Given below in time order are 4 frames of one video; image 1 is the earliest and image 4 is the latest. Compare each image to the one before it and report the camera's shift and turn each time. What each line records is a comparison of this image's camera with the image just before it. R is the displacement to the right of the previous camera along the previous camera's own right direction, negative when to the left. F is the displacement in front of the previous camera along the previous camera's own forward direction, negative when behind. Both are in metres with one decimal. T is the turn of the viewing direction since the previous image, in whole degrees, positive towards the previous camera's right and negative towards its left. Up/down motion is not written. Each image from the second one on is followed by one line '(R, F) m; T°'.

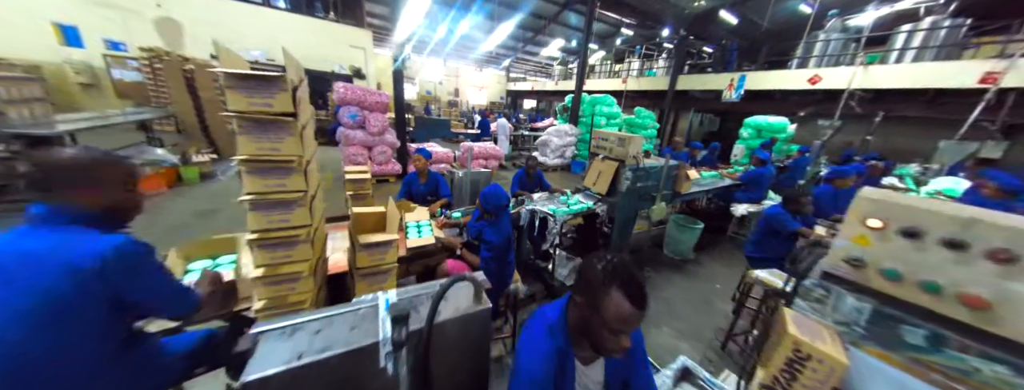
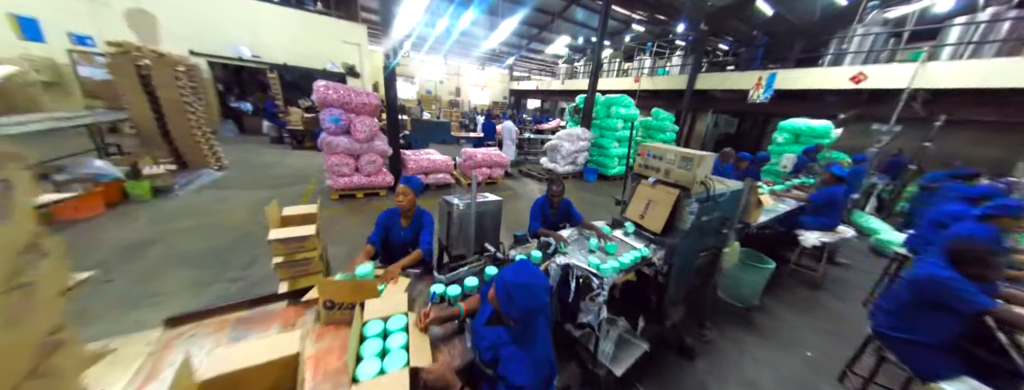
(-0.1, +0.7) m; 0°
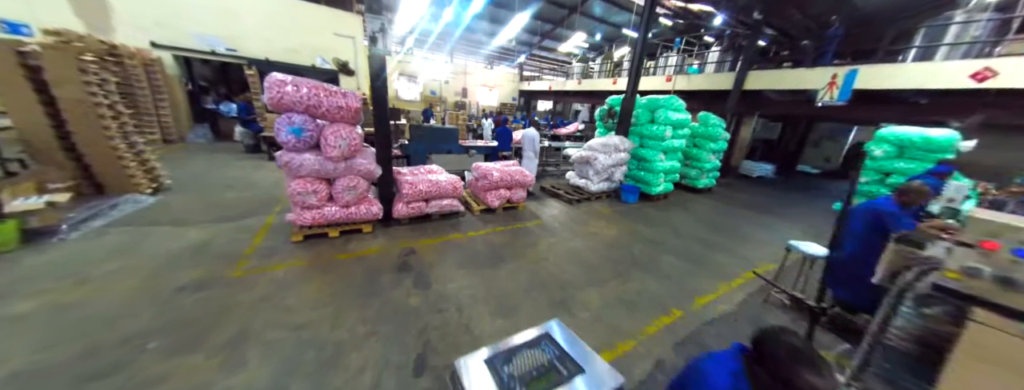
(-0.4, +1.2) m; -1°
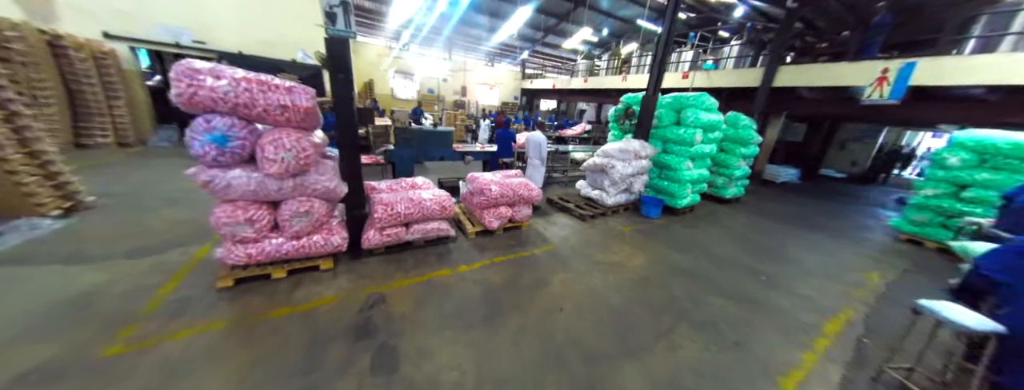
(0.0, +0.7) m; 0°
